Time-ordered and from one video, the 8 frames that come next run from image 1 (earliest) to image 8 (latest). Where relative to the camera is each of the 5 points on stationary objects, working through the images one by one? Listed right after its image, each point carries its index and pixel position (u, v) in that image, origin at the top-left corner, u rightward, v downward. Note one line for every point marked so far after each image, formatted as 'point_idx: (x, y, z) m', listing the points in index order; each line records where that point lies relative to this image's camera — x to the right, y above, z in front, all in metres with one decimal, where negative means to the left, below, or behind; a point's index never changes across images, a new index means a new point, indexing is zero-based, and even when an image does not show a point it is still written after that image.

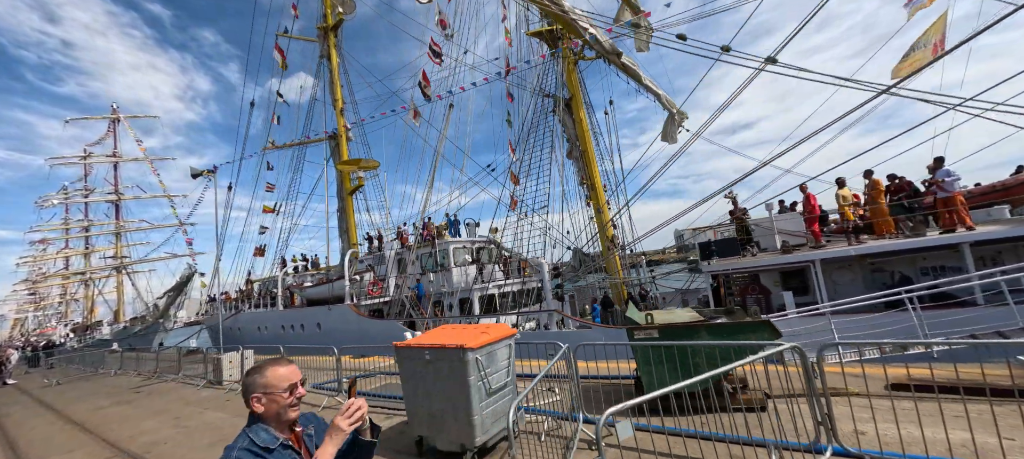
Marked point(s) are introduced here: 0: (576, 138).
0: (+2.2, +2.7, +13.7) m
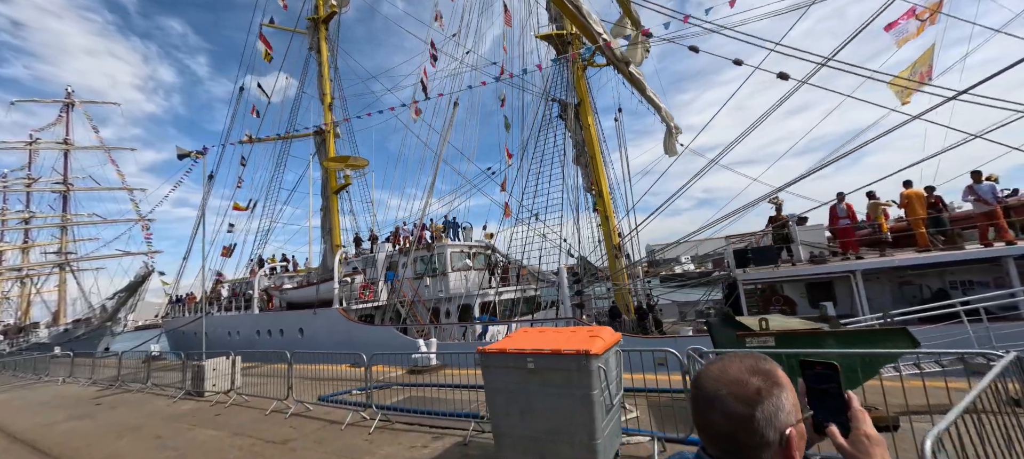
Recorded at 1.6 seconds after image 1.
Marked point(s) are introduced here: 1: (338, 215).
0: (+2.3, +2.5, +13.3) m
1: (-6.8, +0.8, +17.5) m
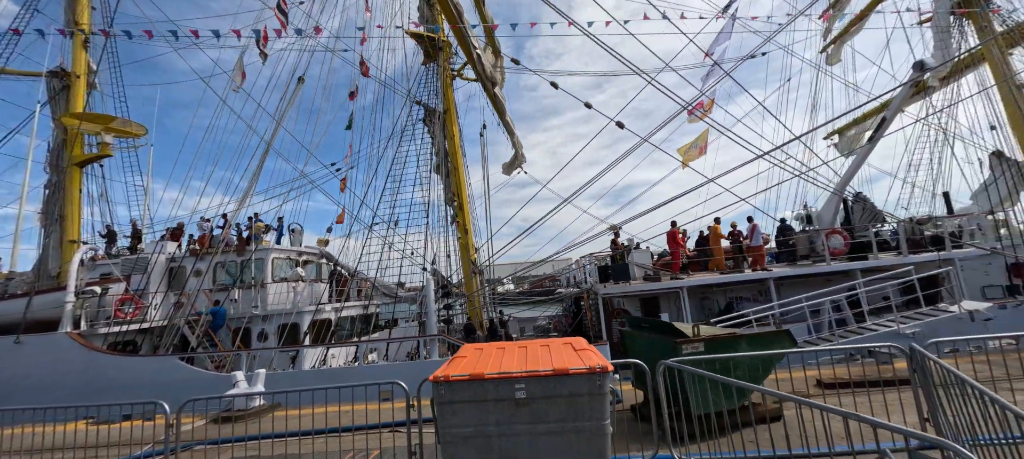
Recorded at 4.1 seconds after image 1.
0: (-1.9, +2.2, +12.3) m
1: (-12.0, +0.9, +12.3) m
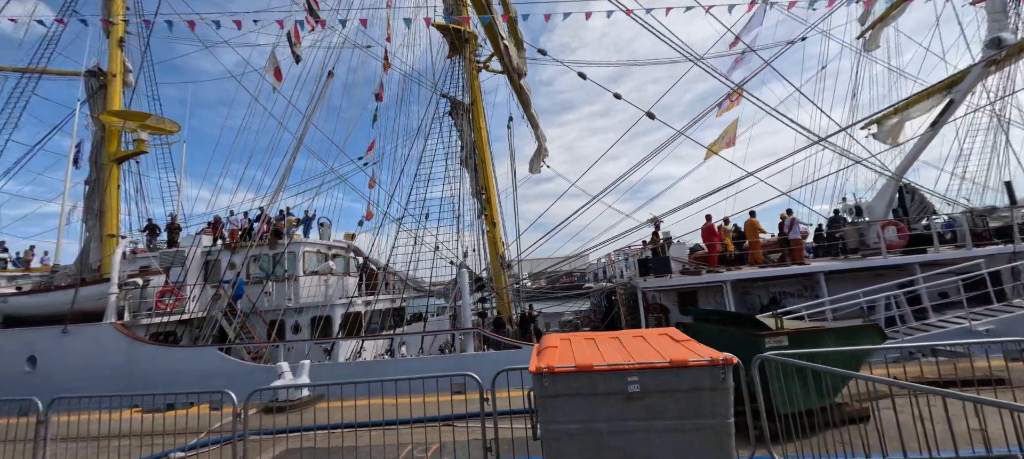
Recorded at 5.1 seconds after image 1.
0: (-1.1, +2.3, +12.2) m
1: (-11.2, +1.1, +12.6) m
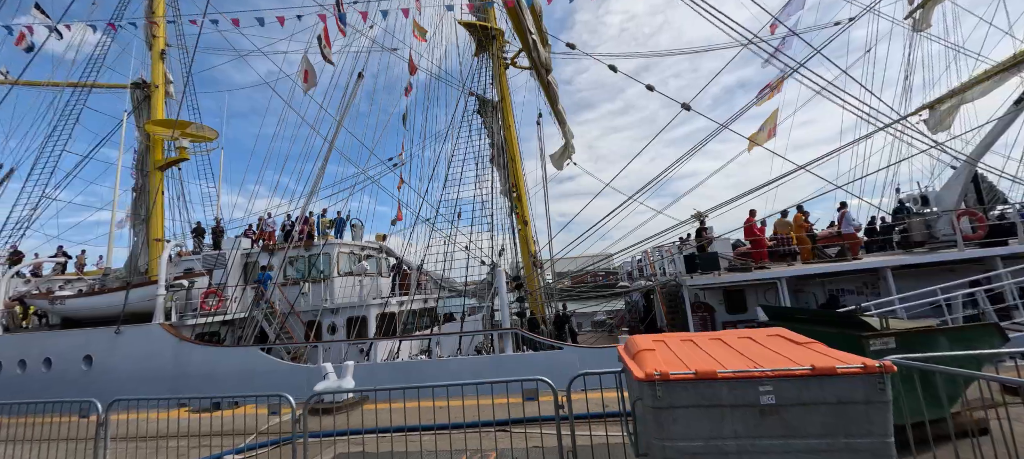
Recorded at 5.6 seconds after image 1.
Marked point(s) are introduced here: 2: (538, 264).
0: (-0.3, +2.4, +12.1) m
1: (-10.3, +1.0, +13.1) m
2: (+0.6, -0.8, +10.7) m
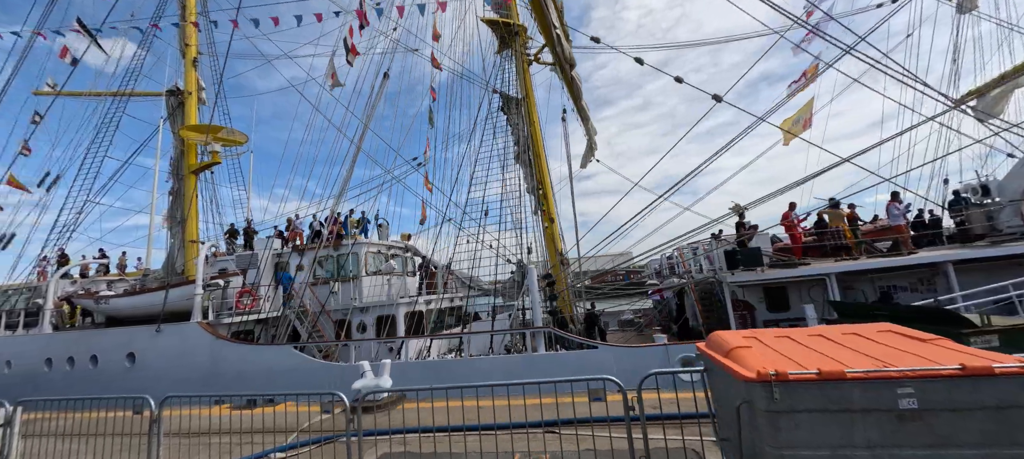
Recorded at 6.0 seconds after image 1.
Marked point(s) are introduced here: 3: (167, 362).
0: (+0.4, +2.4, +12.0) m
1: (-9.6, +0.9, +13.5) m
2: (+1.3, -0.8, +10.6) m
3: (-5.8, -2.2, +7.5) m
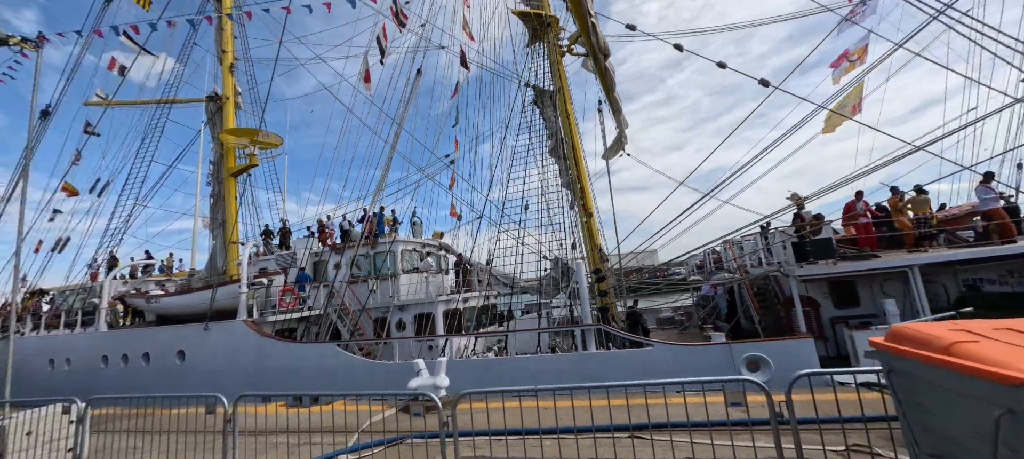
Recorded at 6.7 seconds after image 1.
0: (+1.3, +2.5, +11.8) m
1: (-8.6, +0.9, +13.7) m
2: (+2.2, -0.7, +10.3) m
3: (-5.0, -2.2, +7.6) m
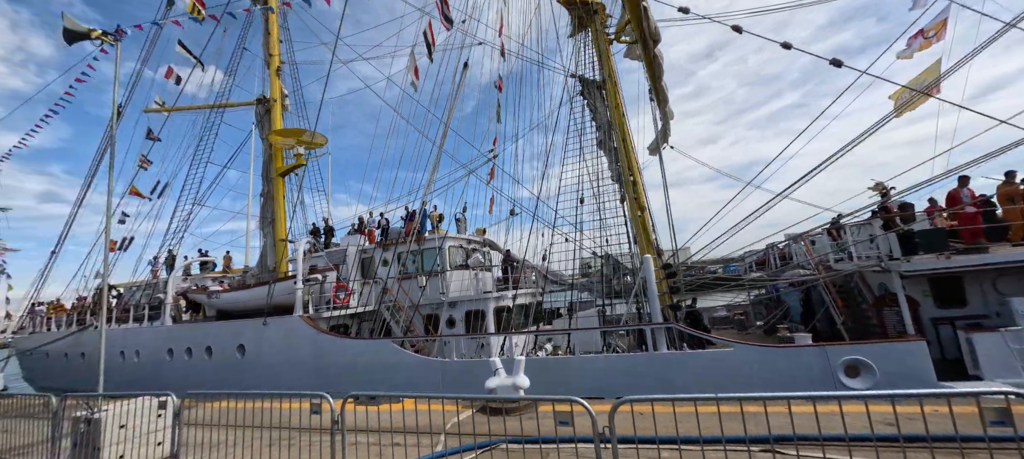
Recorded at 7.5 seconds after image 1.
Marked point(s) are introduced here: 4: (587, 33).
0: (+2.5, +2.6, +11.4) m
1: (-7.2, +1.0, +14.0) m
2: (+3.3, -0.5, +9.9) m
3: (-4.0, -2.1, +7.6) m
4: (+2.2, +5.4, +12.6) m
